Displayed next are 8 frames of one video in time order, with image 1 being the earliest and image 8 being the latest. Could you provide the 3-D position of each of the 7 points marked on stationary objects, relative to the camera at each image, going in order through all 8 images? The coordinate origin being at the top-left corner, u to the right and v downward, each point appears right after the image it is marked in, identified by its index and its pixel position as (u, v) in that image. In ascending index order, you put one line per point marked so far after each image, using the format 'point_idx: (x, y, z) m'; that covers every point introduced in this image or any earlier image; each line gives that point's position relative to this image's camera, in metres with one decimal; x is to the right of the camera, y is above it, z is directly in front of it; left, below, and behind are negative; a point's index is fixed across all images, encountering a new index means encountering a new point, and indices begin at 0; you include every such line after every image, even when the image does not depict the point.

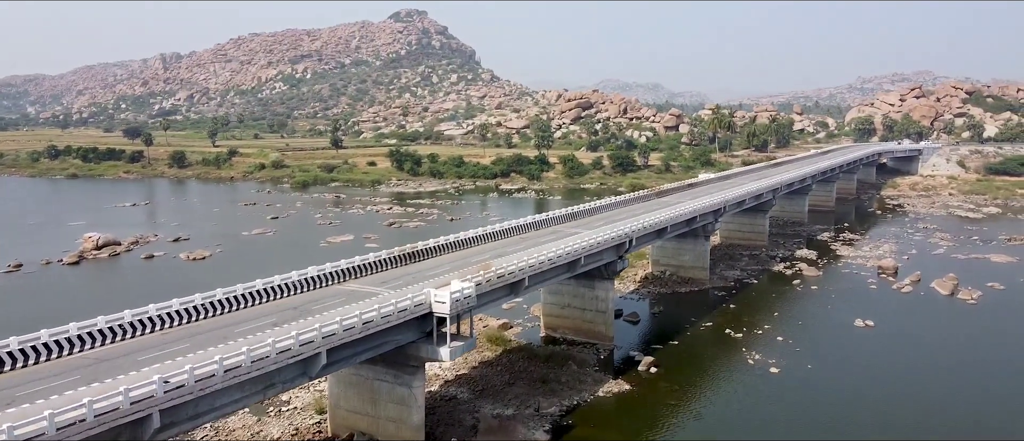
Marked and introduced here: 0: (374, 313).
0: (-4.3, -2.9, +19.0) m
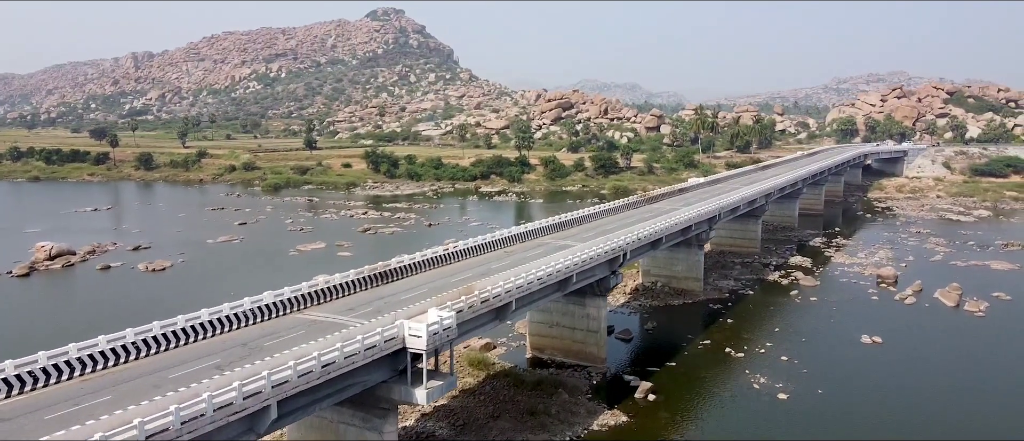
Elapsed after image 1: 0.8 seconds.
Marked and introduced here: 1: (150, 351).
0: (-4.6, -3.5, +16.2) m
1: (-10.4, -3.7, +17.8) m
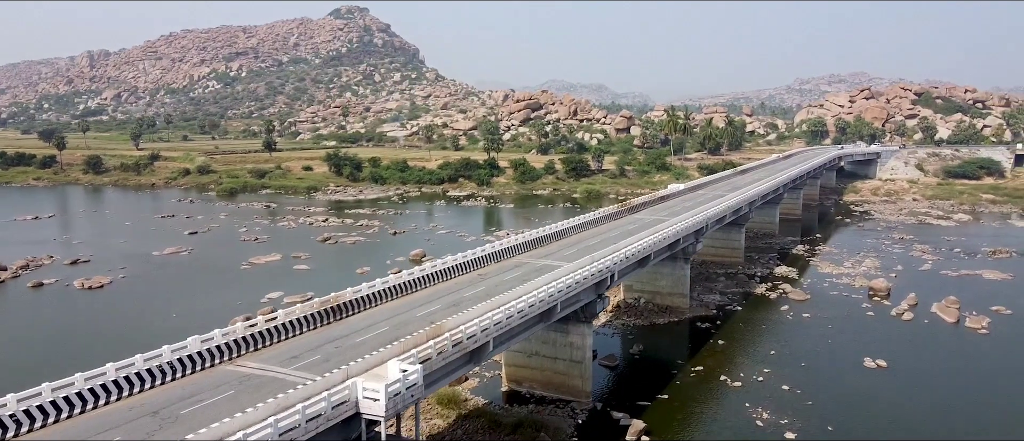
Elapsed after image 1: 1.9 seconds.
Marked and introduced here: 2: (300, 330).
0: (-5.0, -4.3, +12.7) m
1: (-10.9, -4.7, +14.0) m
2: (-6.9, -3.6, +20.0) m
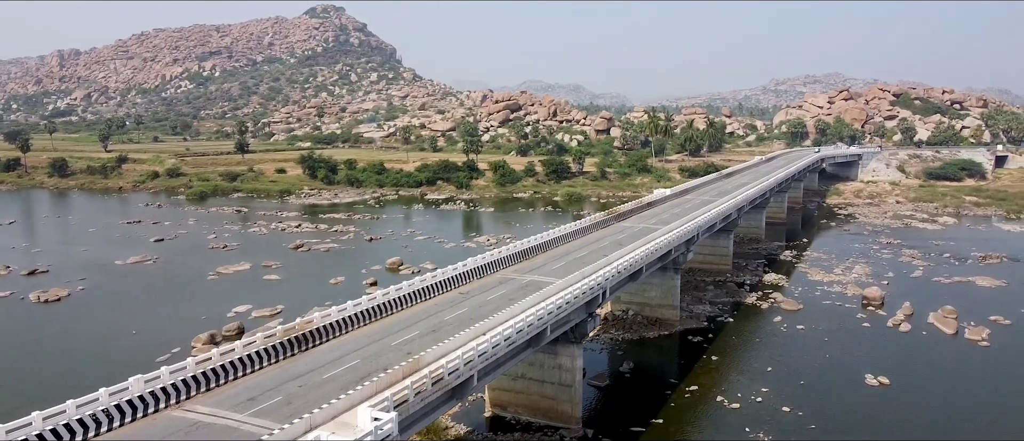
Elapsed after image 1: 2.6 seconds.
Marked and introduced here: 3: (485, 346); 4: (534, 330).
0: (-5.2, -4.9, +10.7) m
1: (-11.1, -5.3, +11.8) m
2: (-7.3, -4.2, +17.8) m
3: (-0.8, -3.6, +17.7) m
4: (+0.7, -3.5, +19.9) m
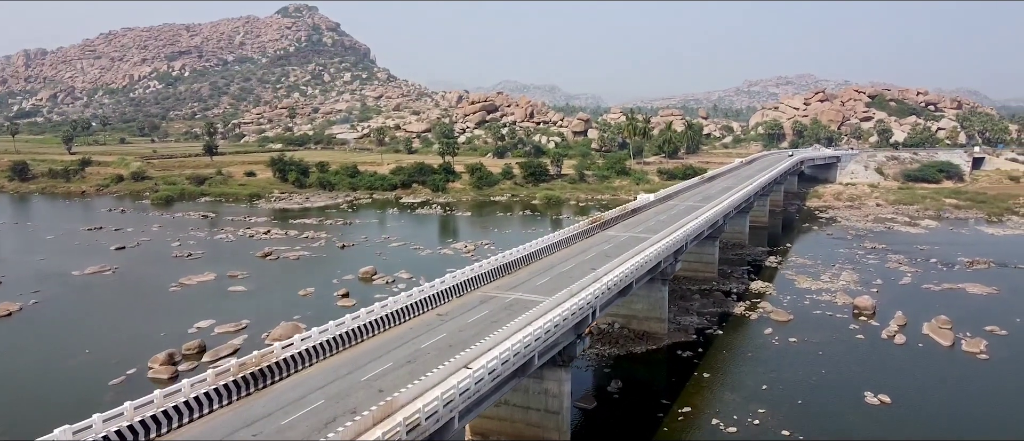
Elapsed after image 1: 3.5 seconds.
0: (-5.3, -5.5, +8.6) m
1: (-11.3, -5.9, +9.4) m
2: (-7.7, -4.7, +15.7) m
3: (-1.2, -4.2, +15.8) m
4: (+0.2, -4.1, +18.1) m
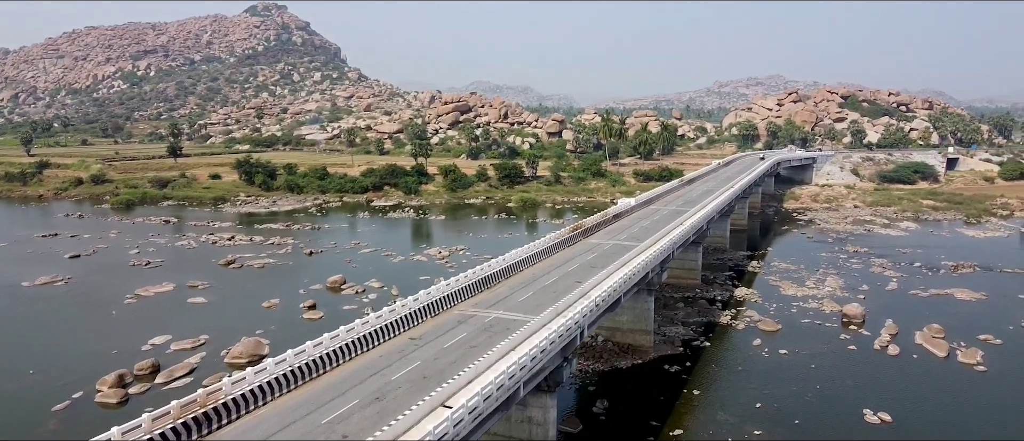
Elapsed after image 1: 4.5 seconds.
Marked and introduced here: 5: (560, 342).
0: (-5.4, -6.0, +6.4) m
1: (-11.4, -6.4, +7.0) m
2: (-8.0, -5.2, +13.4) m
3: (-1.5, -4.6, +13.8) m
4: (-0.3, -4.5, +16.1) m
5: (+1.5, -3.8, +19.4) m
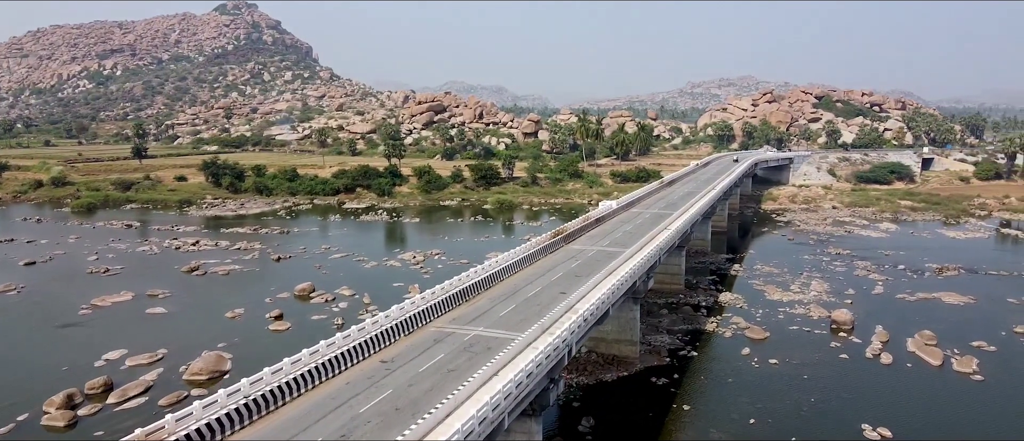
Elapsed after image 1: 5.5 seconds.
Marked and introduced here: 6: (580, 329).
0: (-5.3, -6.3, +4.4) m
1: (-11.4, -6.8, +4.8) m
2: (-8.3, -5.6, +11.3) m
3: (-1.8, -4.9, +12.0) m
4: (-0.7, -4.8, +14.4) m
5: (+0.9, -4.1, +17.8) m
6: (+2.2, -3.5, +20.1) m
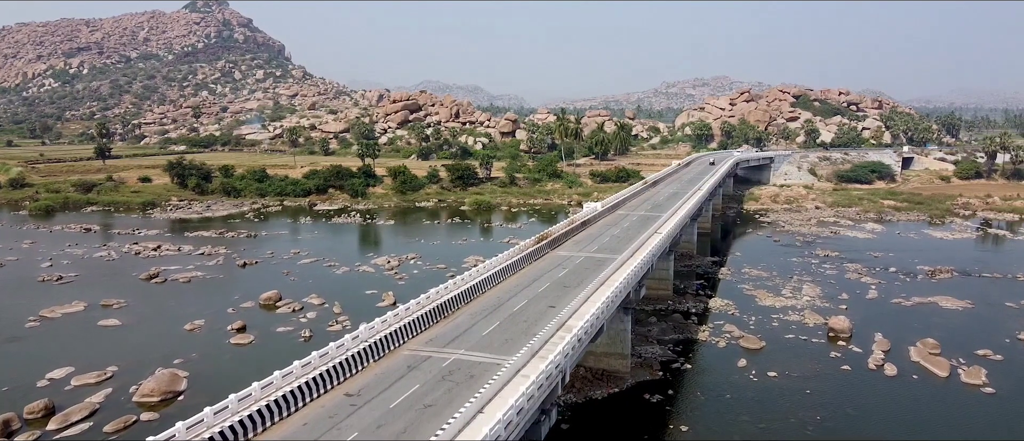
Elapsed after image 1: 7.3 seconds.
0: (-5.2, -6.6, +2.0) m
1: (-11.2, -7.1, +2.2) m
2: (-8.4, -5.9, +8.8) m
3: (-2.0, -5.2, +9.7) m
4: (-0.9, -5.1, +12.1) m
5: (+0.6, -4.4, +15.6) m
6: (+1.7, -3.7, +17.9) m
